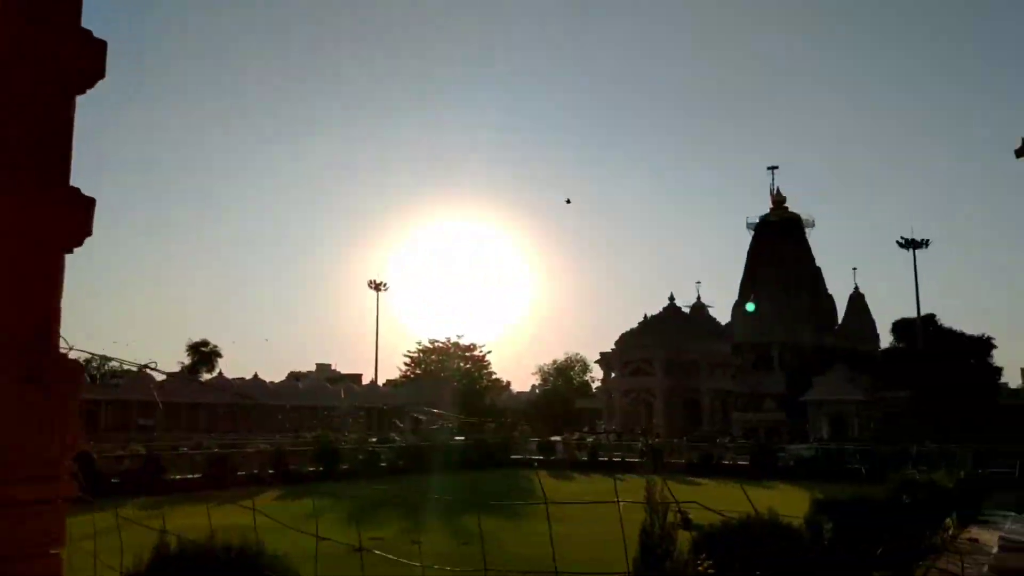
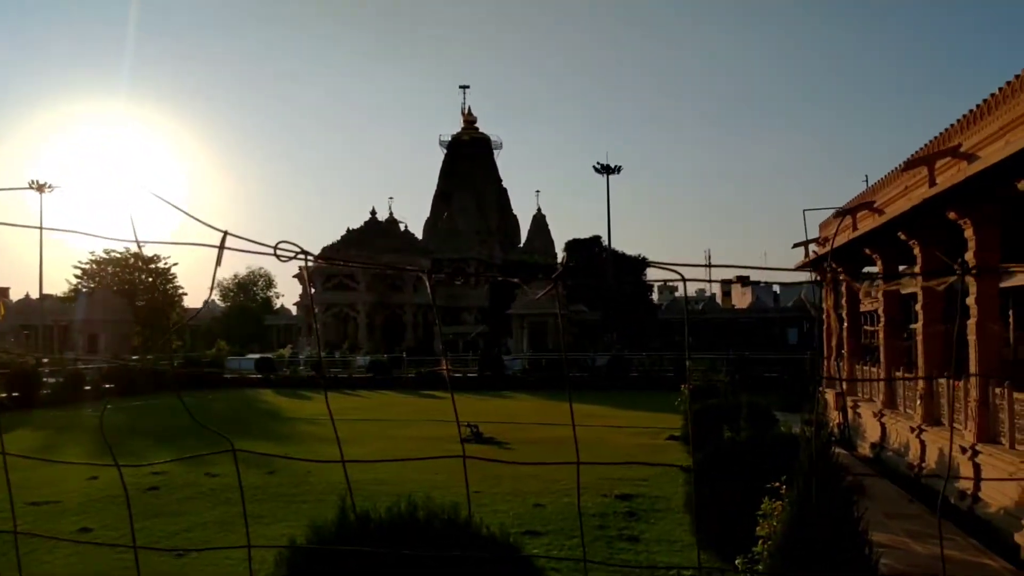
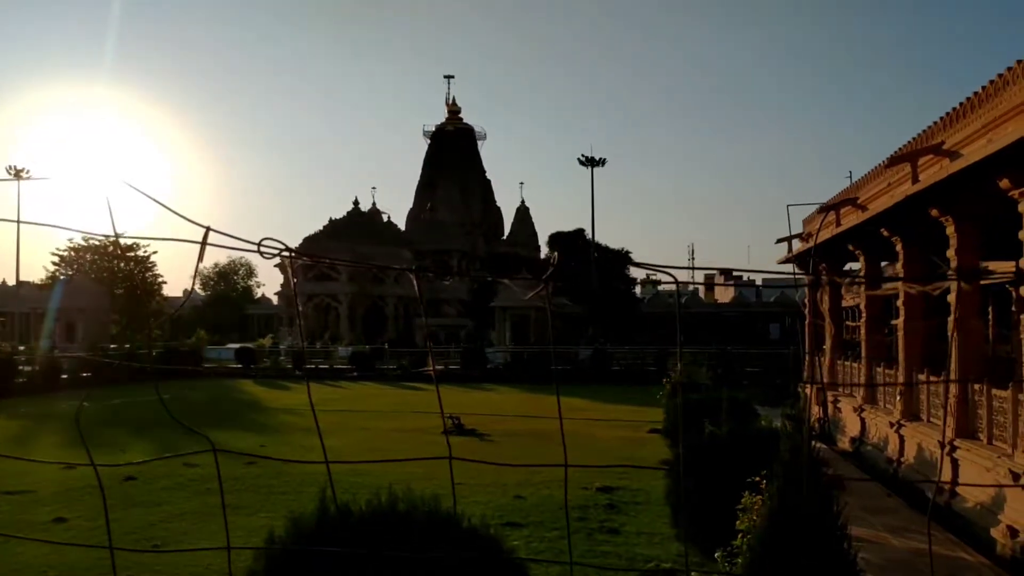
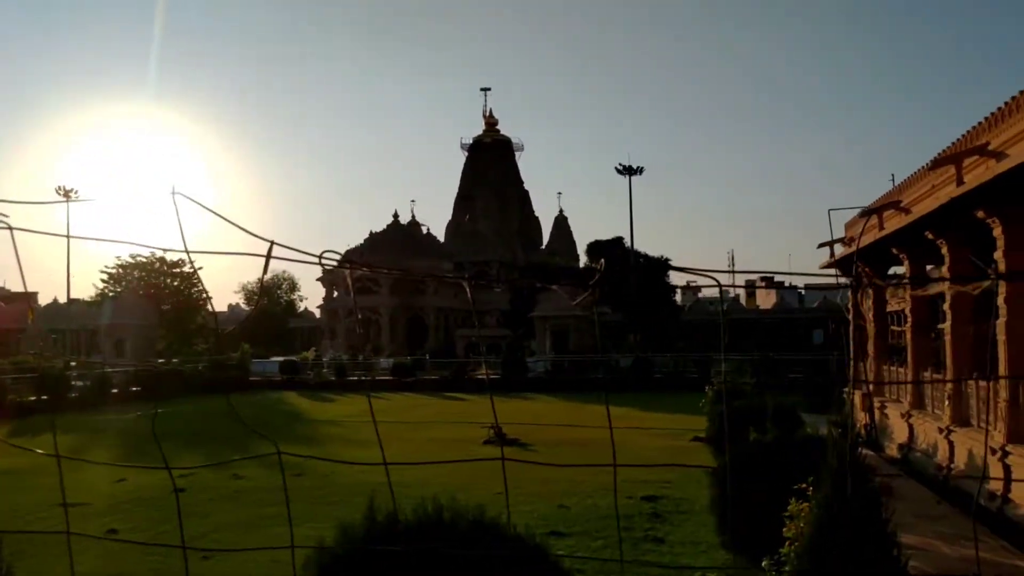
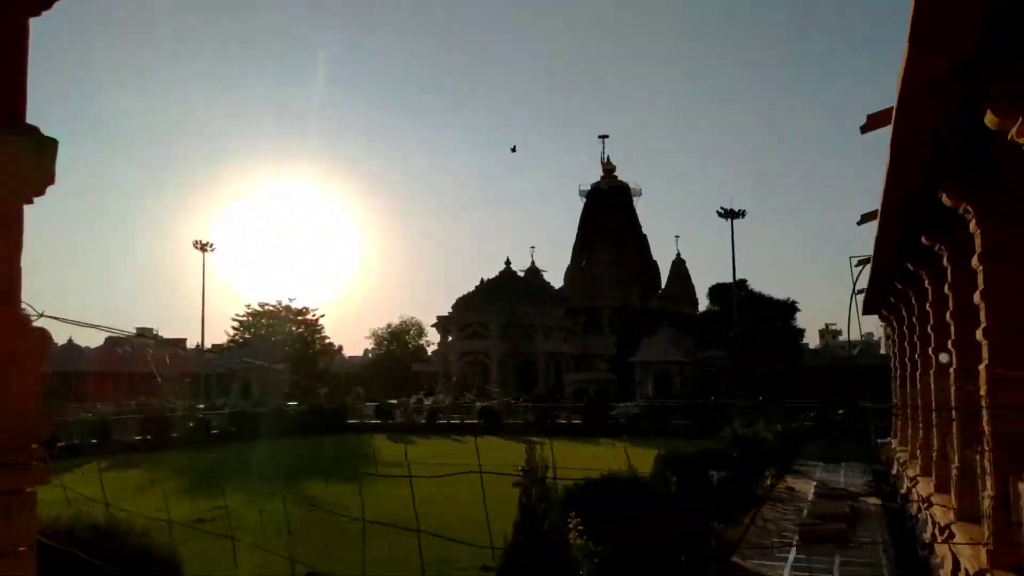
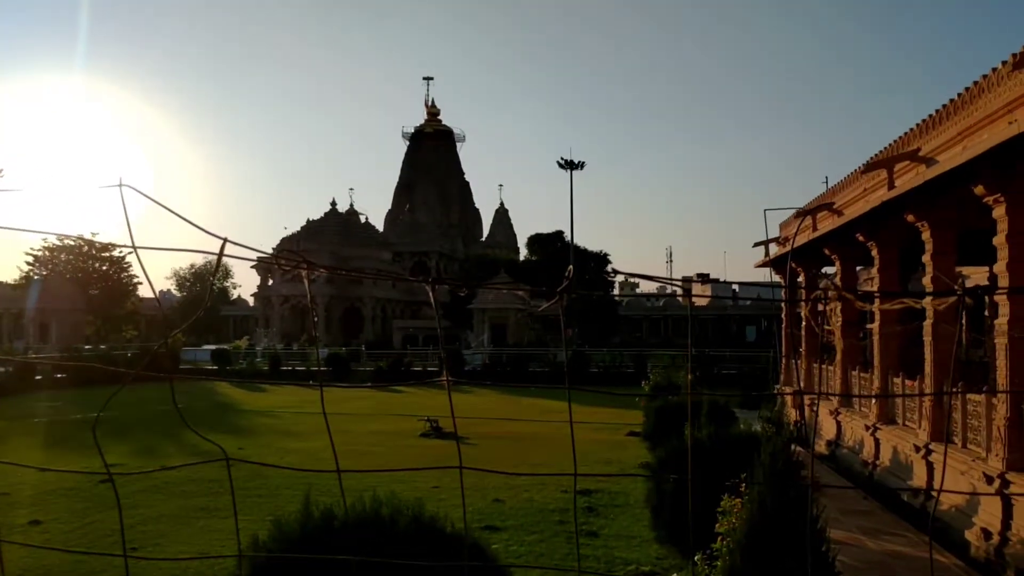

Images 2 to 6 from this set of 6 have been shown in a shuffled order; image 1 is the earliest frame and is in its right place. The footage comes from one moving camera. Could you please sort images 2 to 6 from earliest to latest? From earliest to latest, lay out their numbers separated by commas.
5, 4, 2, 3, 6
